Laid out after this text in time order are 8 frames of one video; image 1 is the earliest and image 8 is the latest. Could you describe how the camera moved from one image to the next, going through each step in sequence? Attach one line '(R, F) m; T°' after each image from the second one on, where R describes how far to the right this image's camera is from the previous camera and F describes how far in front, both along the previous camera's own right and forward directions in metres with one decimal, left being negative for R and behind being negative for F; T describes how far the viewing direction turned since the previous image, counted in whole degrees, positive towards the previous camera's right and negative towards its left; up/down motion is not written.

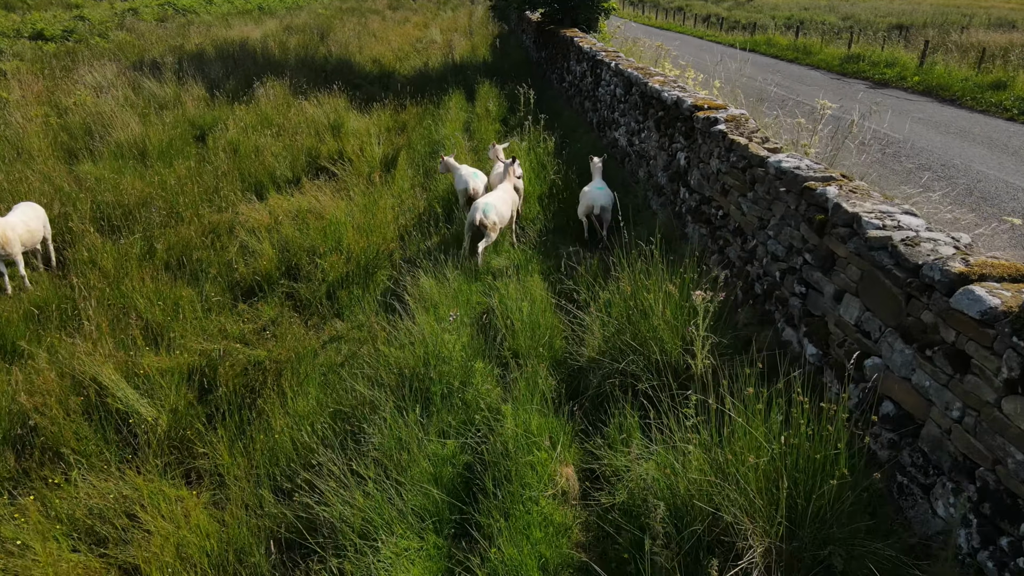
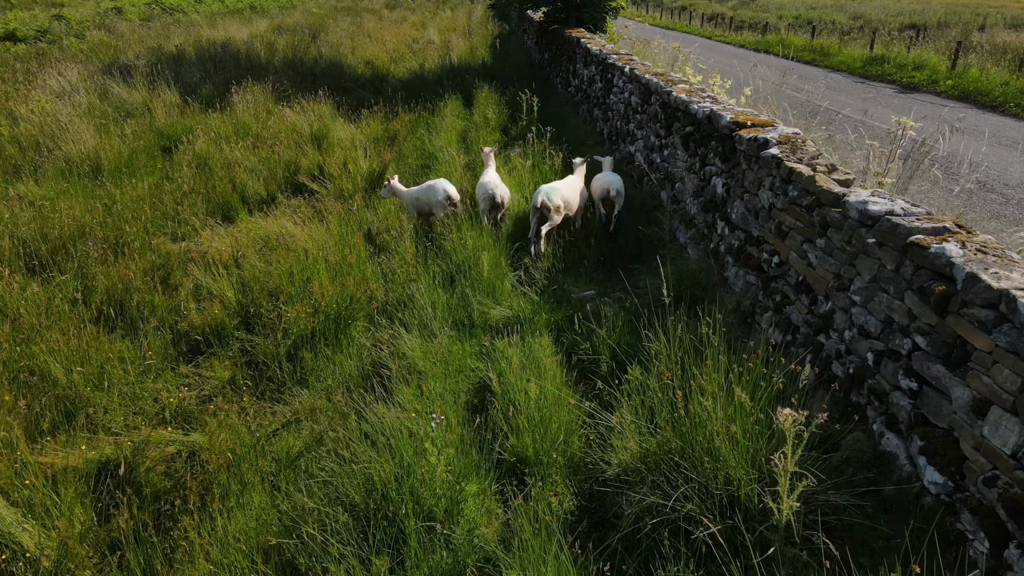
(0.0, +0.8) m; 0°
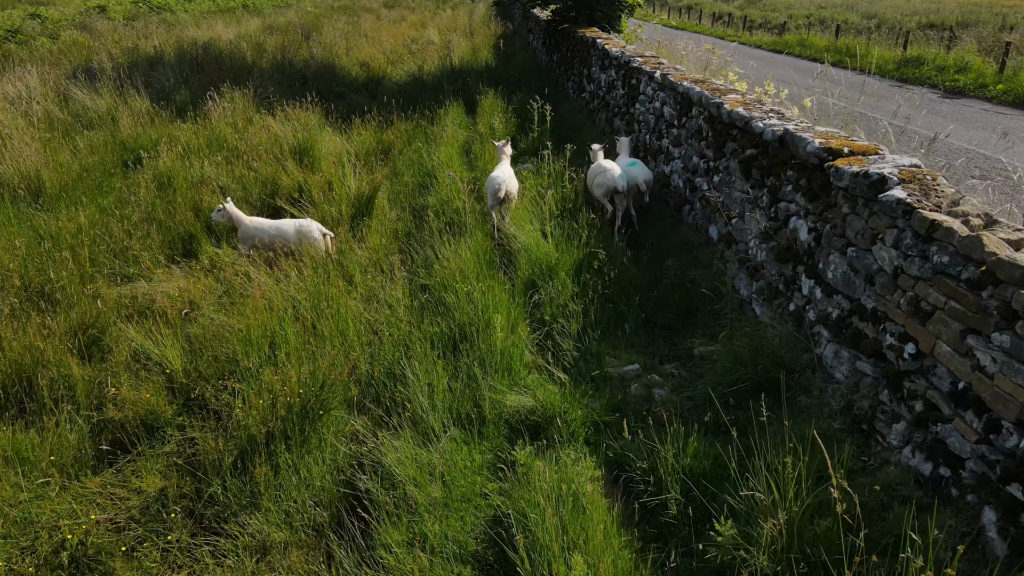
(-0.1, +0.9) m; 0°
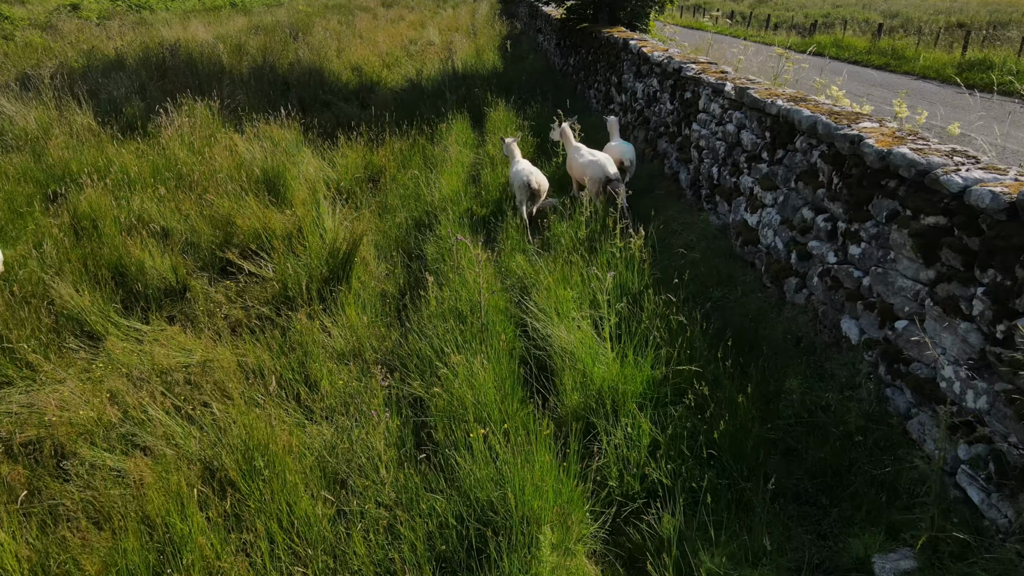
(-0.2, +1.4) m; 0°
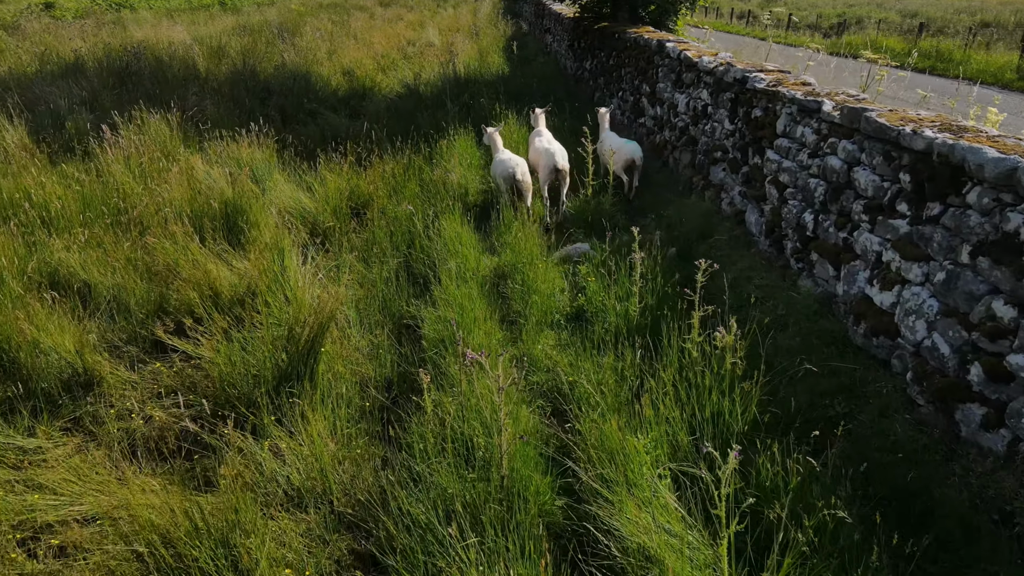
(-0.1, +1.1) m; 0°
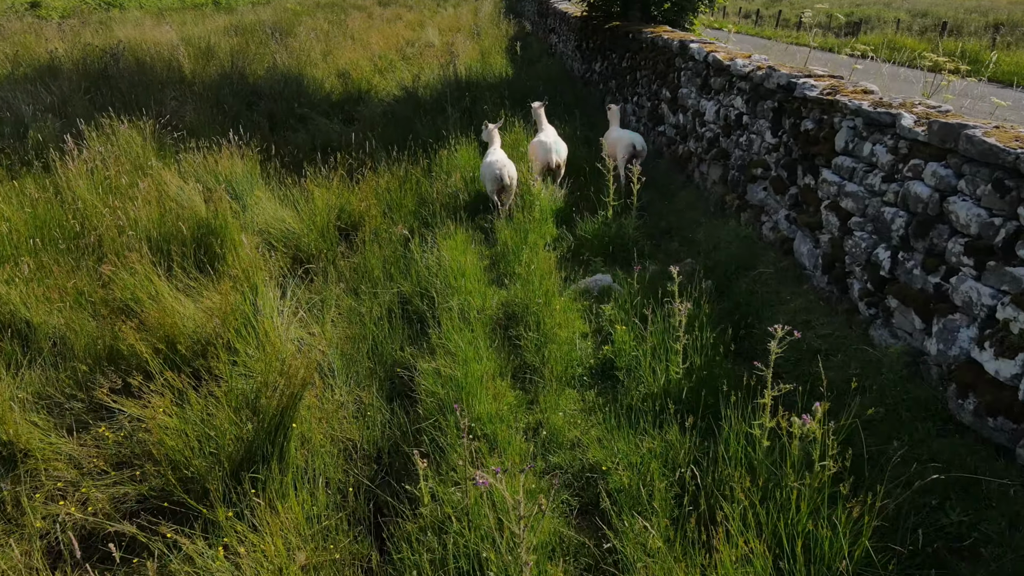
(-0.1, +0.6) m; 0°
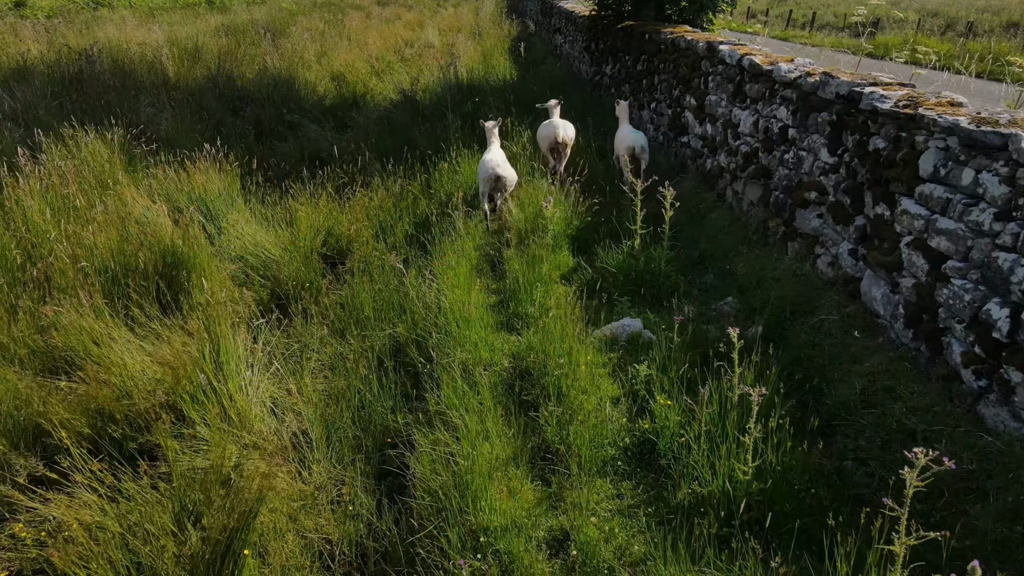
(-0.1, +0.6) m; 0°
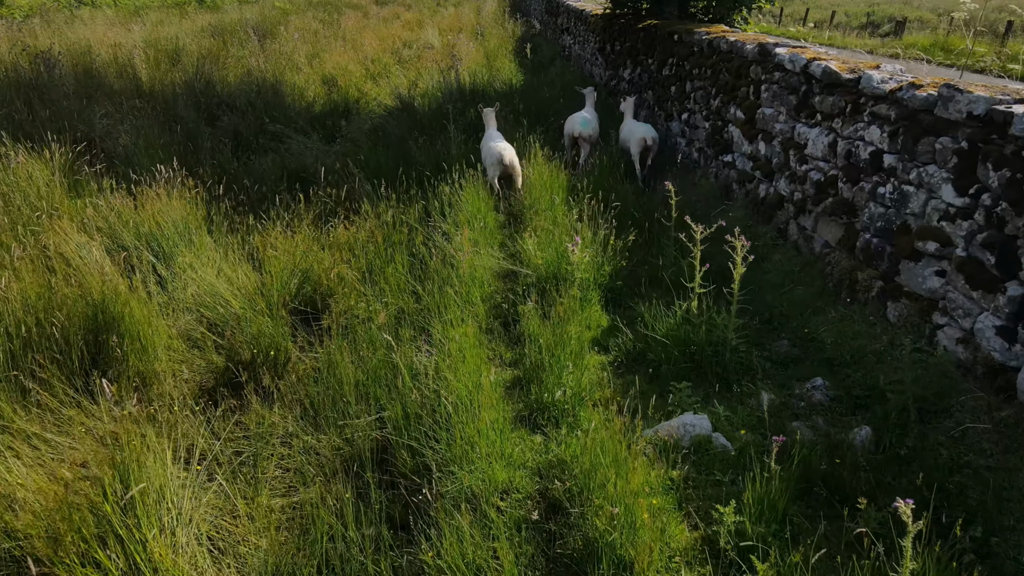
(-0.1, +0.8) m; 0°
